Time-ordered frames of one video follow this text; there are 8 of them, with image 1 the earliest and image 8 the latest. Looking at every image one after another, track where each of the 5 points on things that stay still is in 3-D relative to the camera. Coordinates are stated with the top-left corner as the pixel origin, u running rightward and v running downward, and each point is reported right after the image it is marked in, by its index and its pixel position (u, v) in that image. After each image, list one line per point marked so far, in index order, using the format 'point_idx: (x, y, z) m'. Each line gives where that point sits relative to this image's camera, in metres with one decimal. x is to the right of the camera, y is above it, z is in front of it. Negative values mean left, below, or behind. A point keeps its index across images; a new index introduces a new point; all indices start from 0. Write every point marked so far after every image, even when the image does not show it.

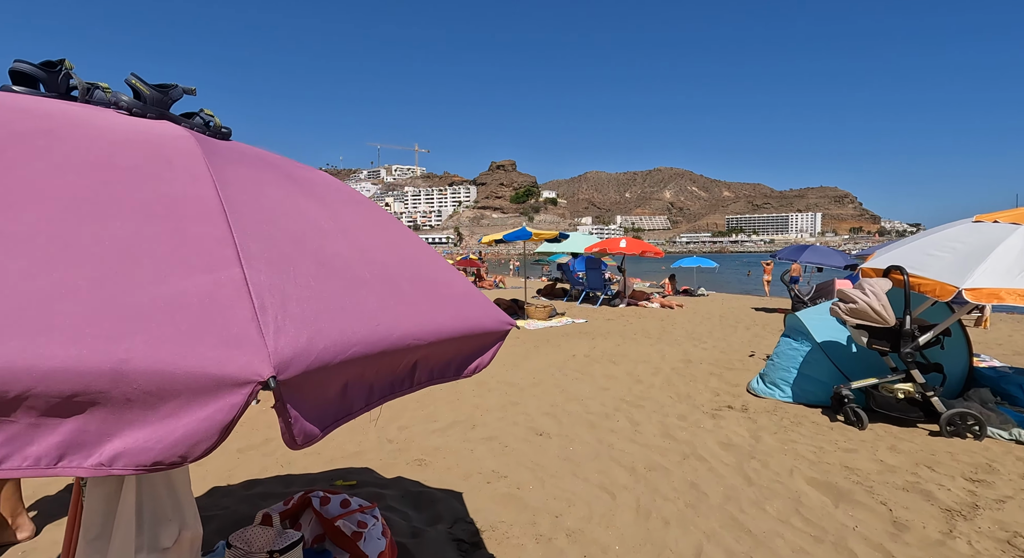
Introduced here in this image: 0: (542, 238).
0: (+0.6, +0.8, +9.6) m
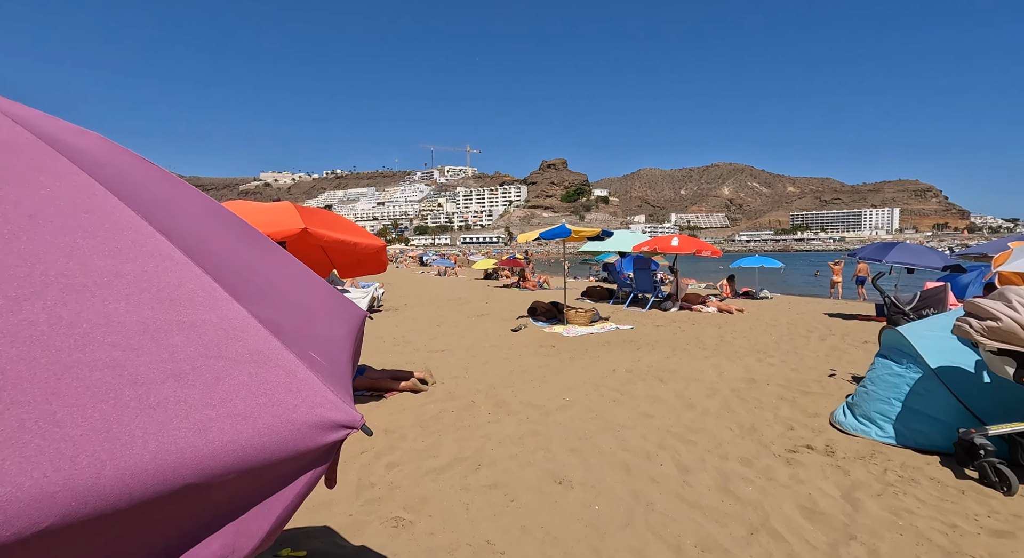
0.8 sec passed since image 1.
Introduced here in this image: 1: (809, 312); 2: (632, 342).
0: (+1.3, +0.8, +8.7) m
1: (+7.4, -0.8, +11.9) m
2: (+1.9, -1.0, +7.5) m
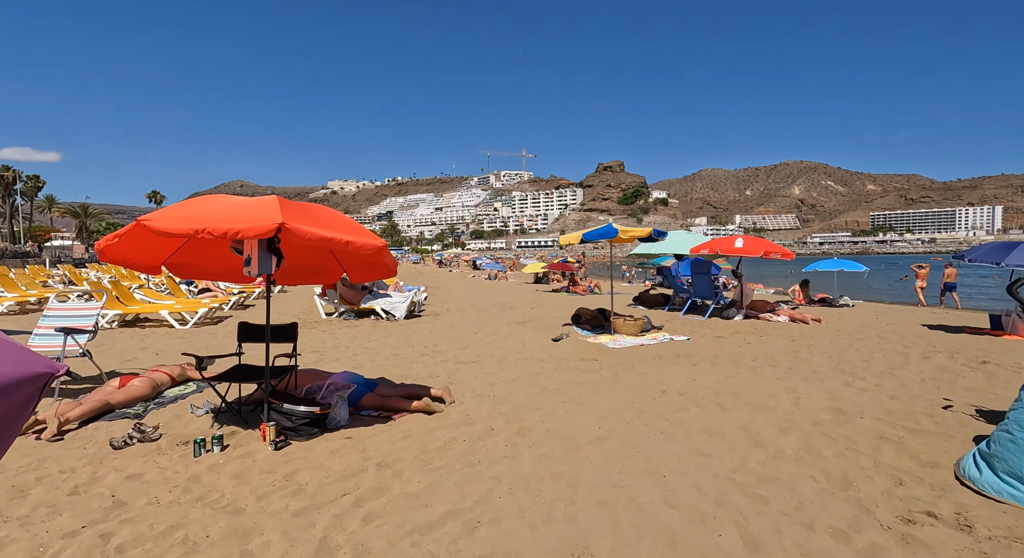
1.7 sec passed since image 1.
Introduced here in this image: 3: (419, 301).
0: (+2.0, +0.7, +7.9) m
1: (+8.4, -1.0, +10.3) m
2: (+2.4, -1.1, +6.6) m
3: (-2.3, -0.5, +11.7) m
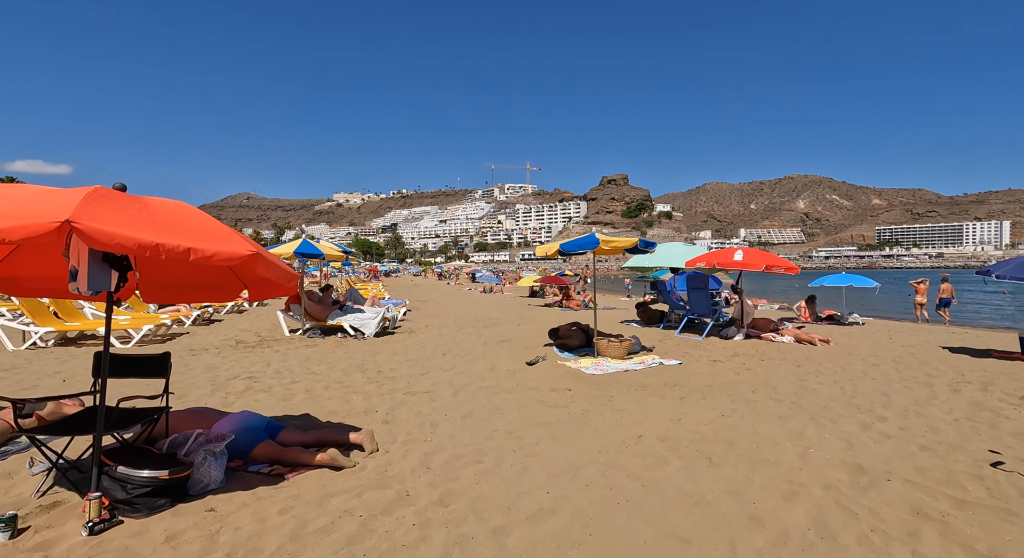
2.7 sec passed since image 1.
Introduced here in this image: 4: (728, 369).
0: (+1.6, +0.4, +7.1) m
1: (+8.0, -1.3, +9.4) m
2: (+2.0, -1.3, +5.7) m
3: (-2.7, -0.9, +10.9) m
4: (+3.1, -1.3, +6.8) m
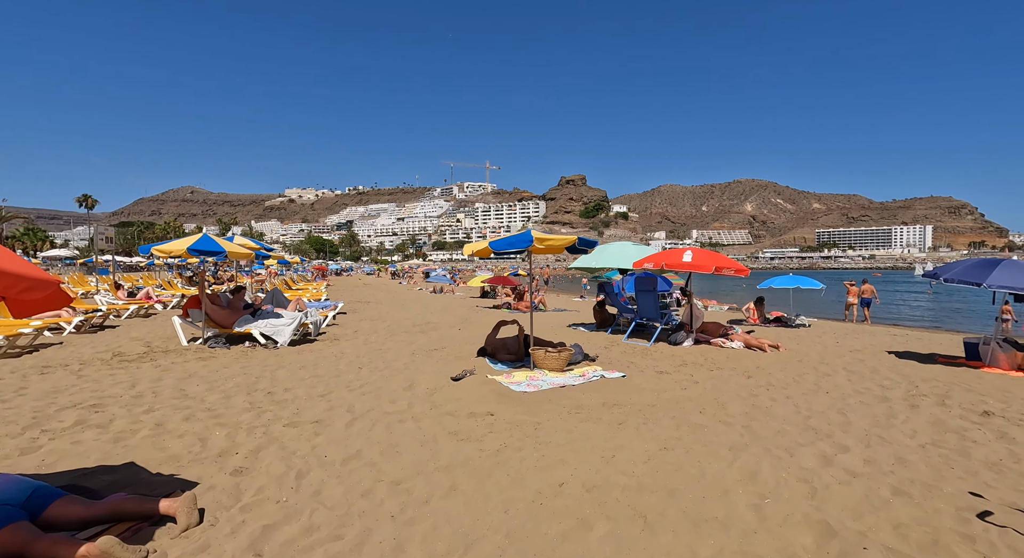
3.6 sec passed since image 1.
0: (+0.6, +0.4, +6.3) m
1: (+6.8, -1.4, +9.1) m
2: (+1.1, -1.3, +5.0) m
3: (-4.0, -0.9, +9.8) m
4: (+2.1, -1.3, +6.2) m
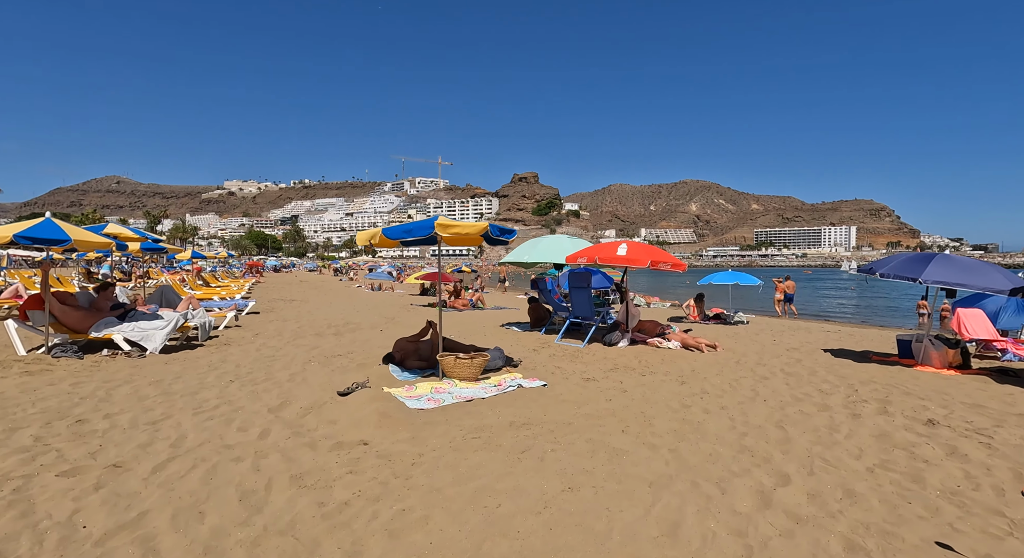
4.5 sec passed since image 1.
0: (-0.5, +0.5, +5.4) m
1: (+5.4, -1.3, +8.8) m
2: (+0.1, -1.3, +4.1) m
3: (-5.4, -0.8, +8.4) m
4: (+1.0, -1.3, +5.4) m
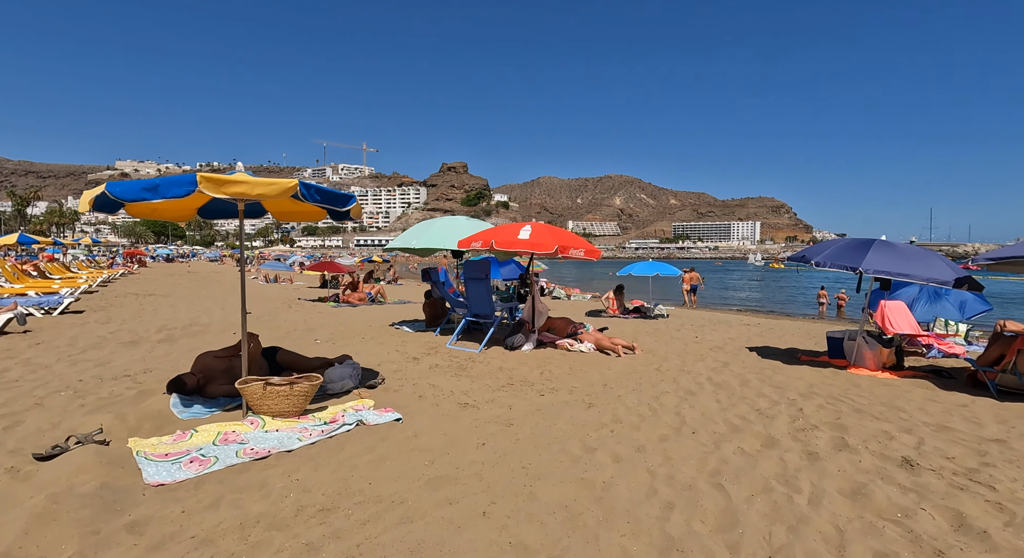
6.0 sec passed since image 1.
0: (-1.8, +0.5, +3.5) m
1: (+3.5, -1.1, +7.8) m
2: (-1.0, -1.2, +2.4) m
3: (-7.1, -0.7, +5.8) m
4: (-0.3, -1.2, +3.8) m
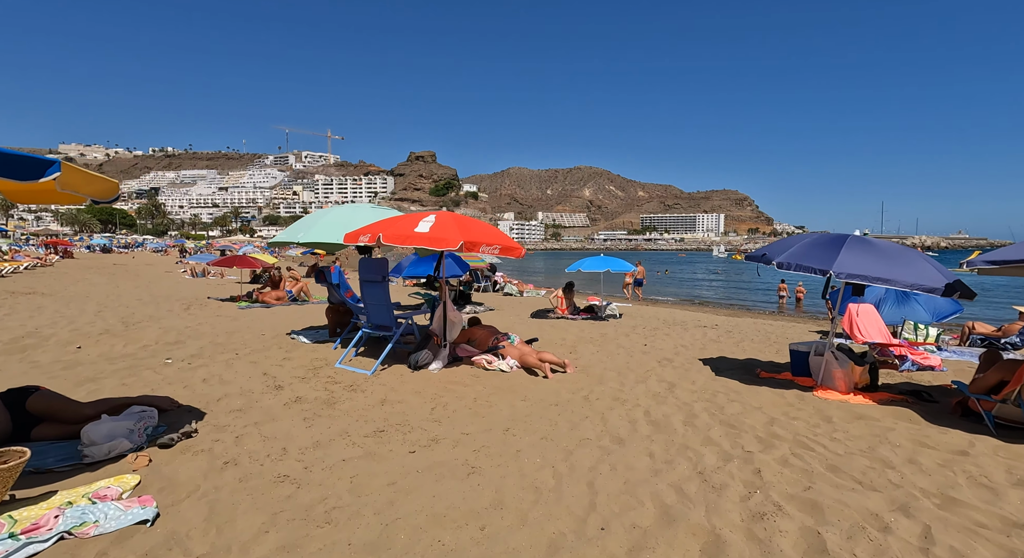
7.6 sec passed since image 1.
0: (-2.8, +0.4, +2.0) m
1: (+2.3, -1.1, +6.7) m
2: (-1.9, -1.3, +1.0) m
3: (-8.2, -0.8, +4.0) m
4: (-1.3, -1.3, +2.4) m
